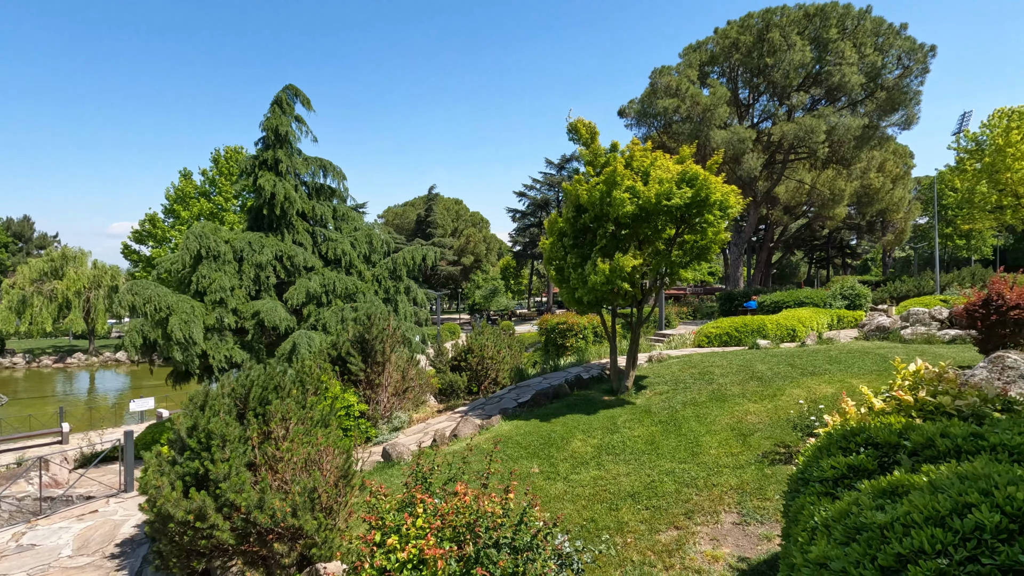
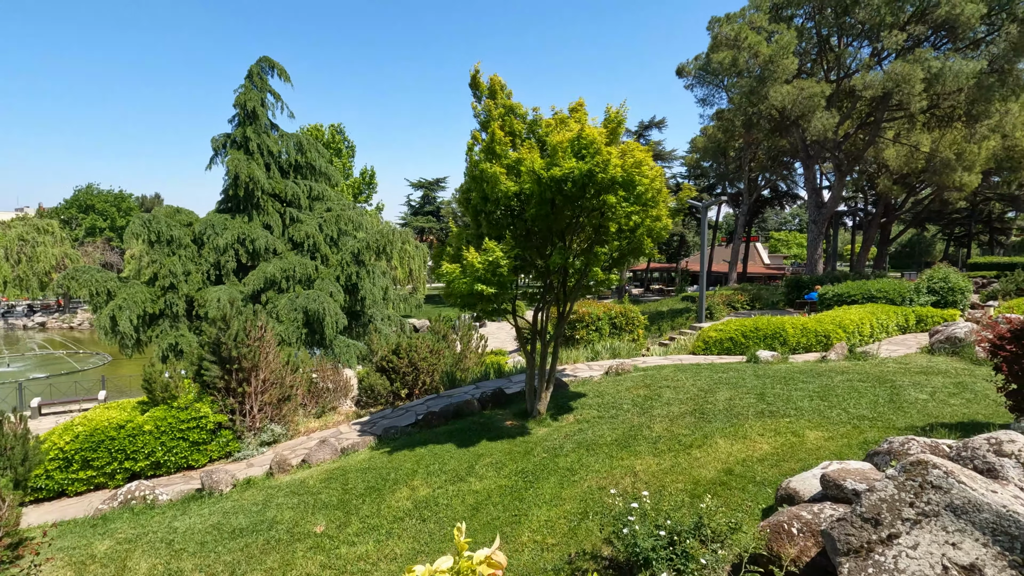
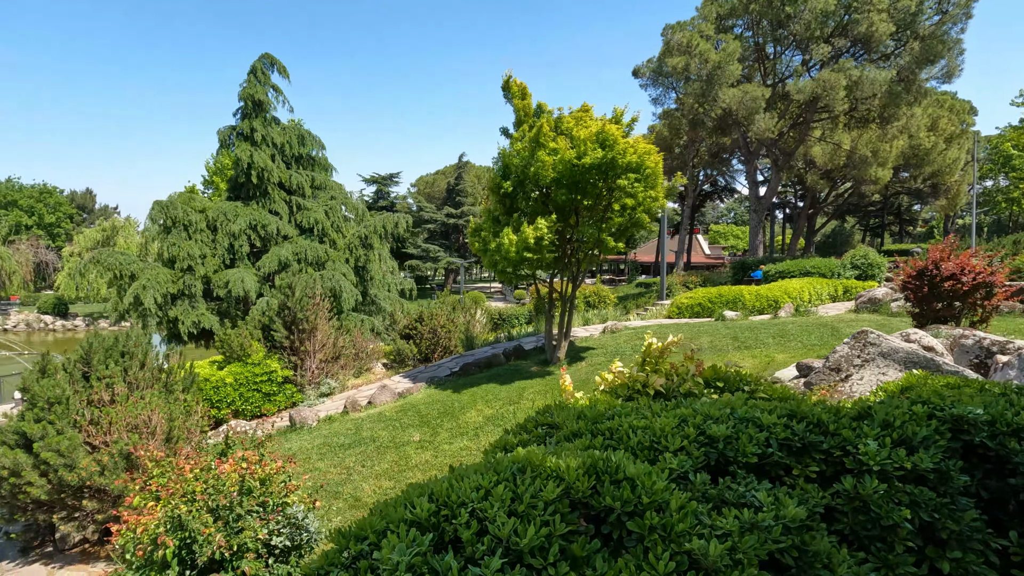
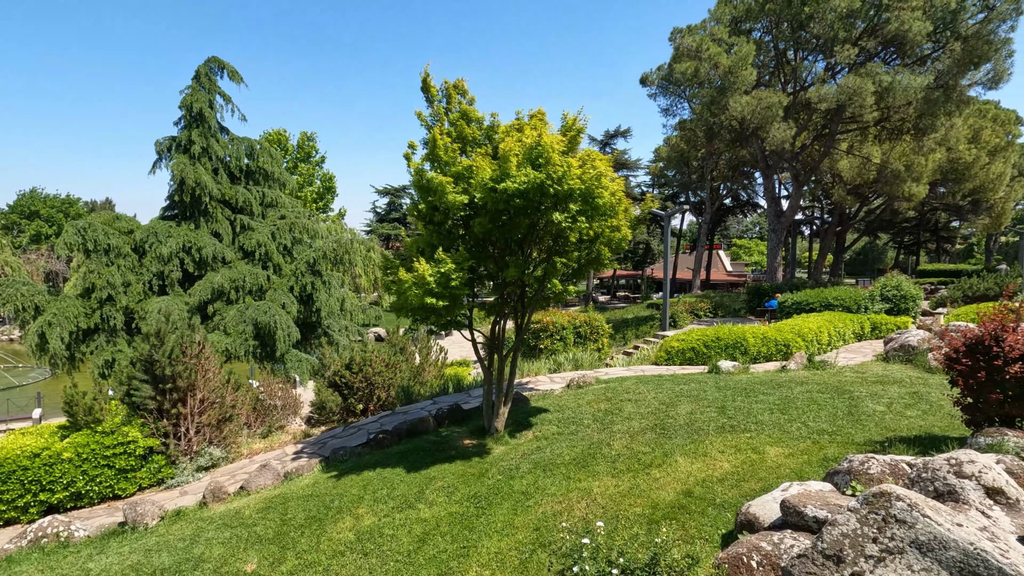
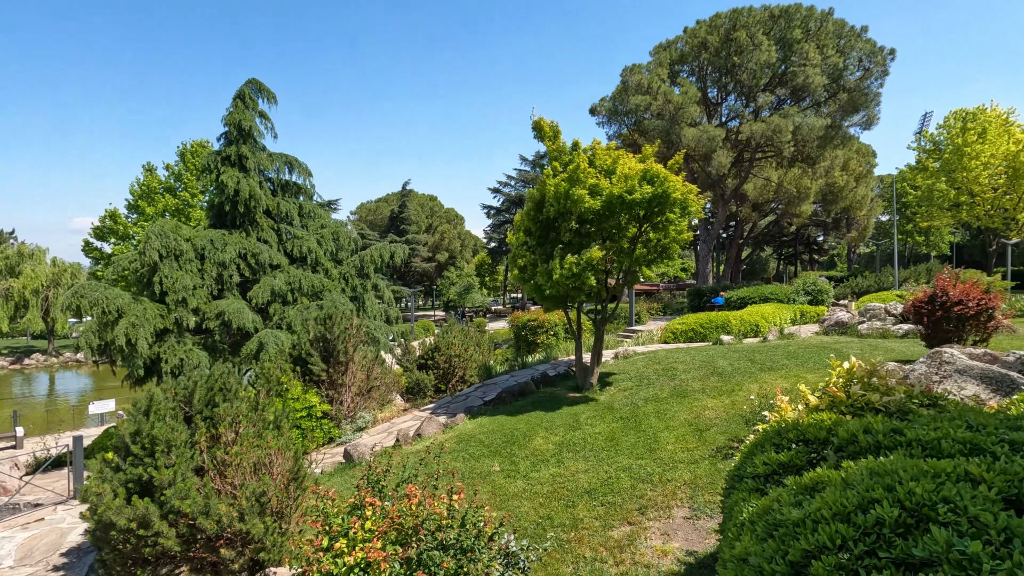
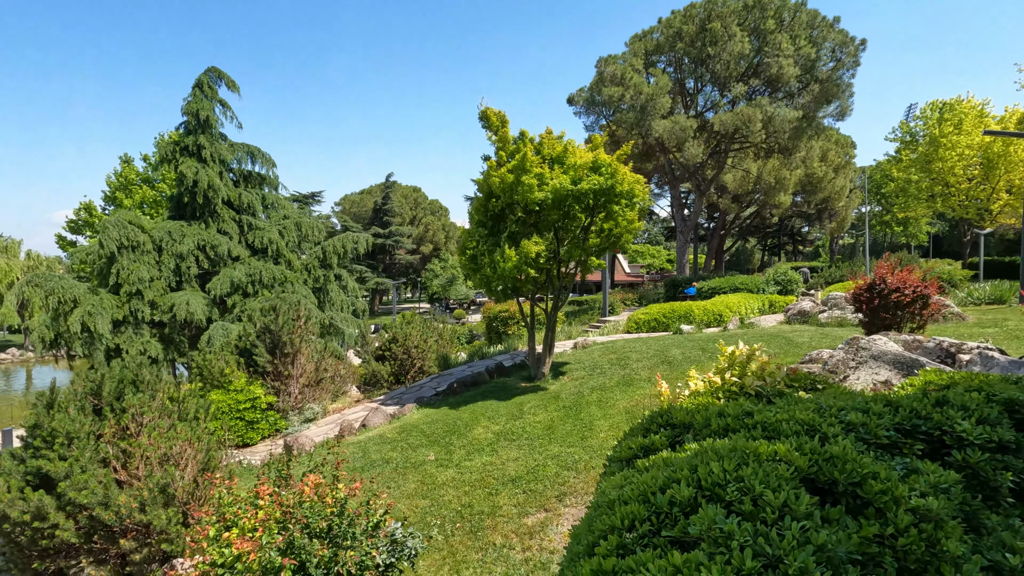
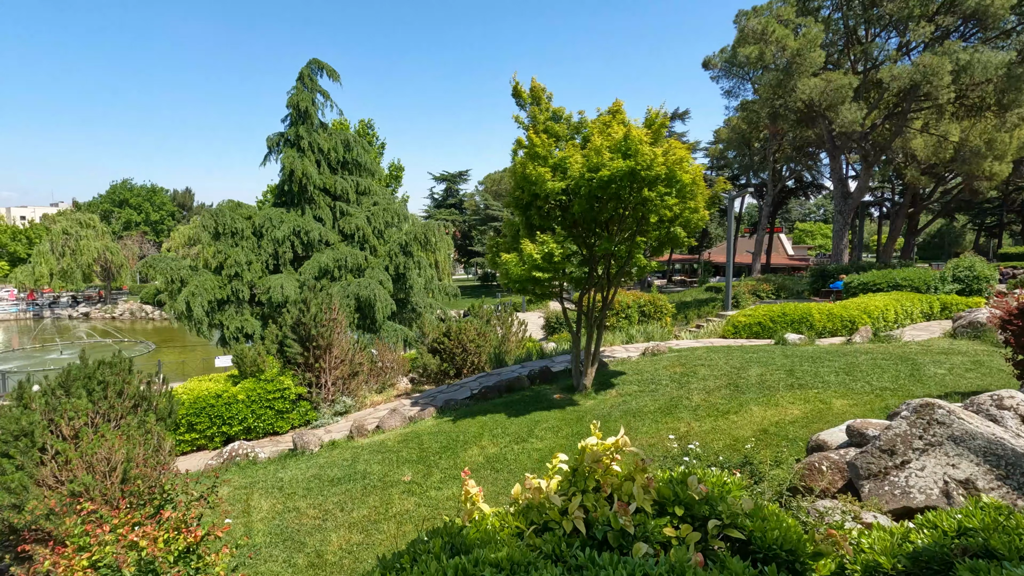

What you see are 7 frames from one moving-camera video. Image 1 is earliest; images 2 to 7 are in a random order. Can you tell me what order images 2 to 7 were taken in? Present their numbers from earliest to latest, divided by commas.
5, 6, 3, 7, 2, 4
